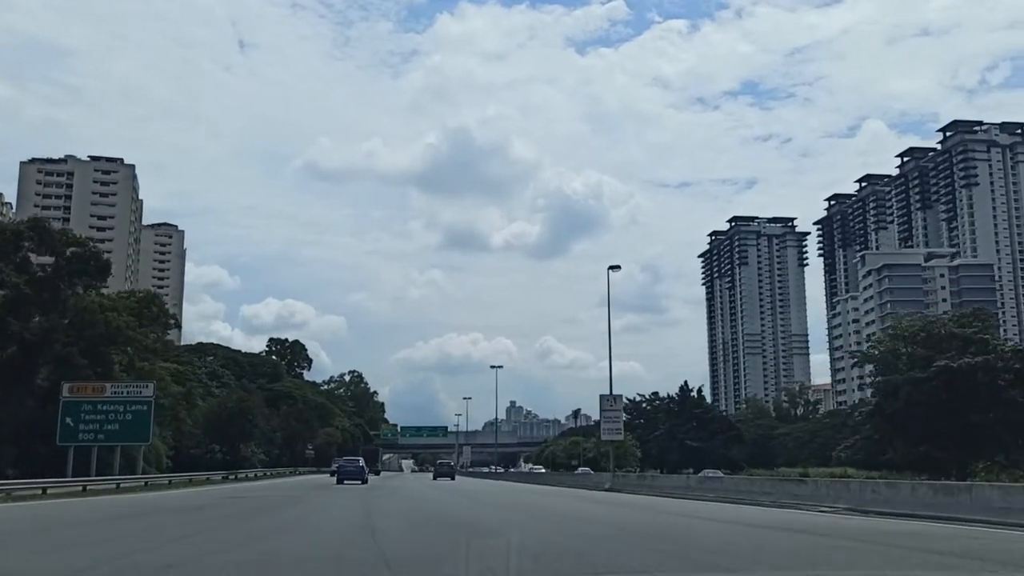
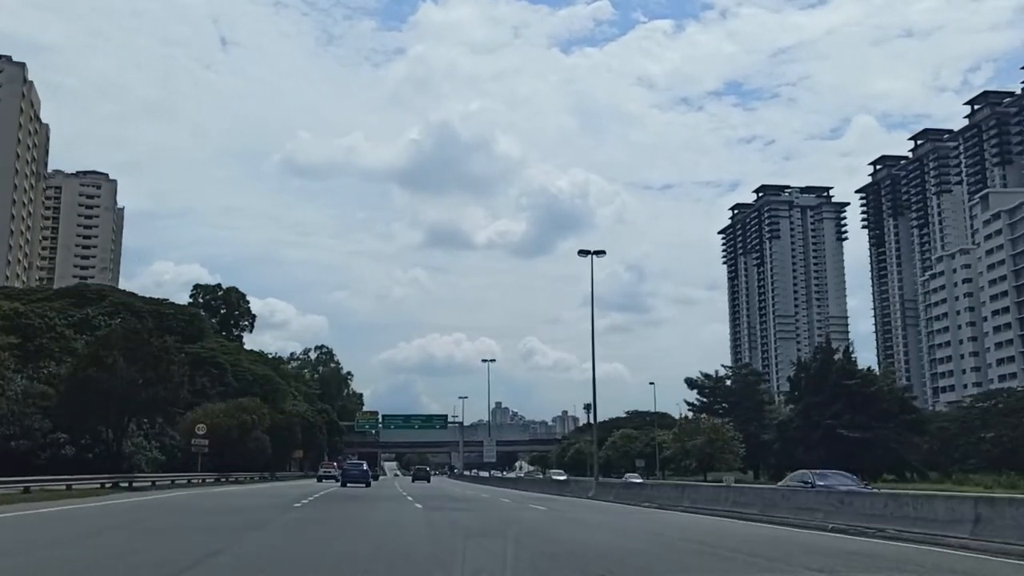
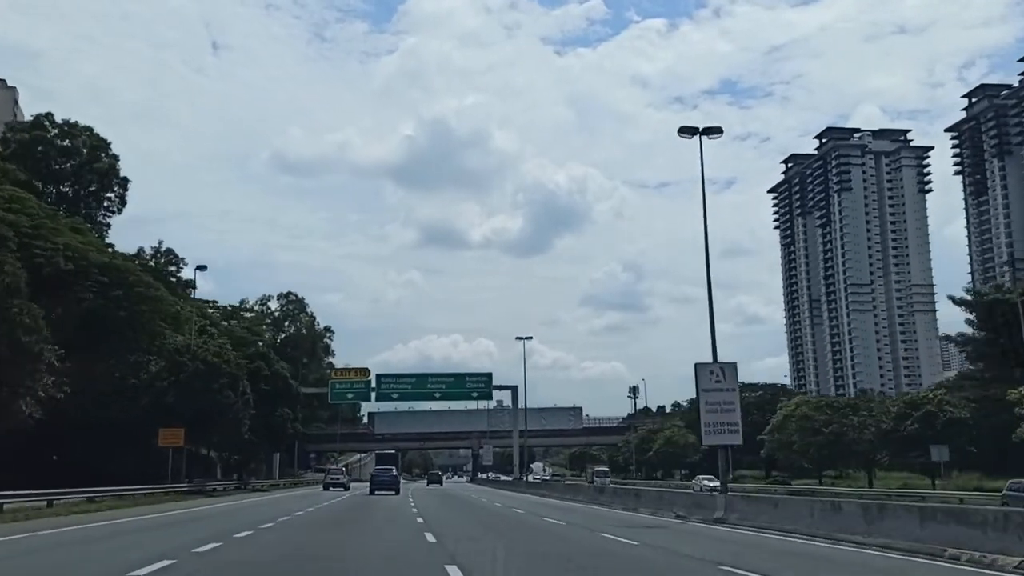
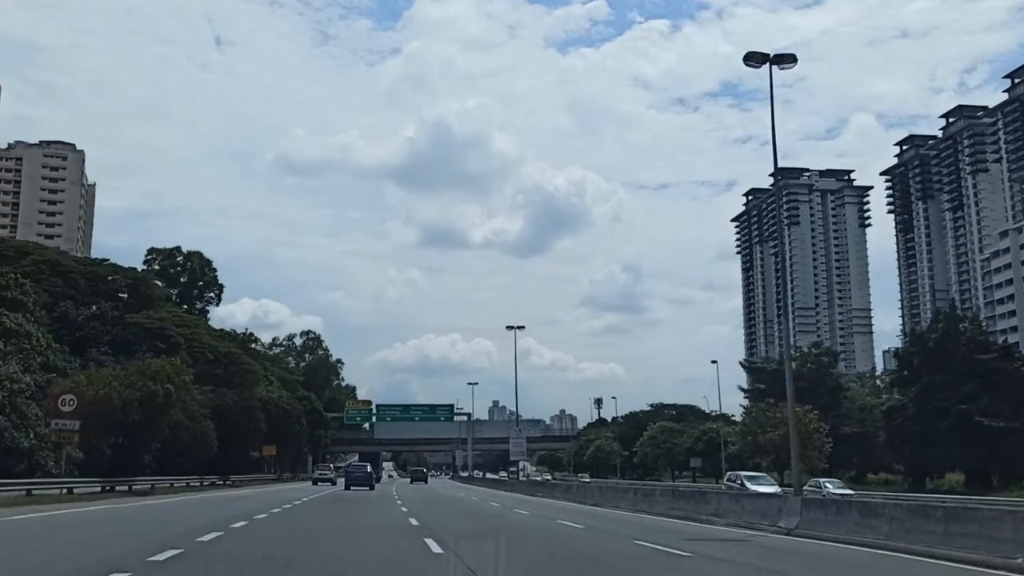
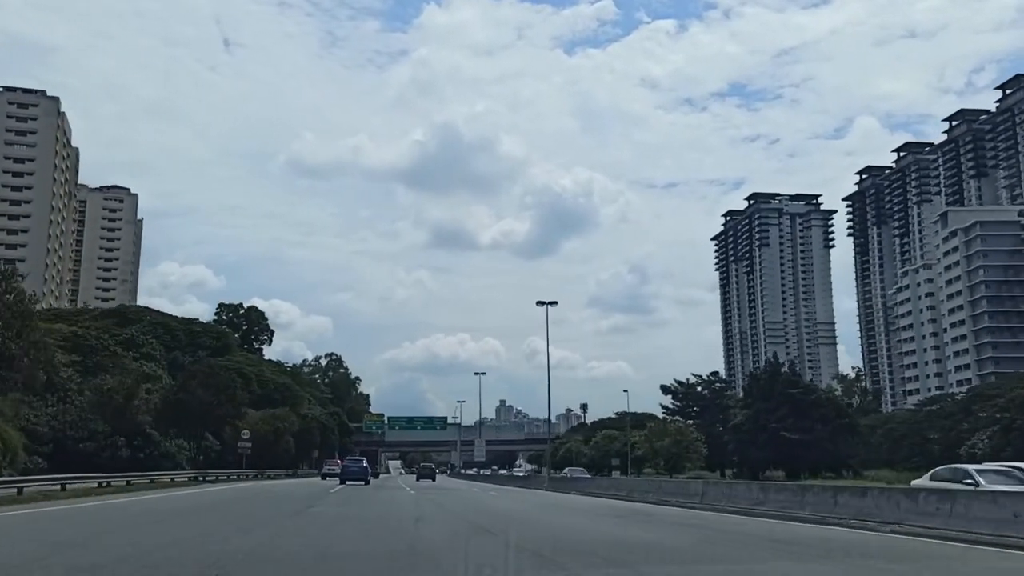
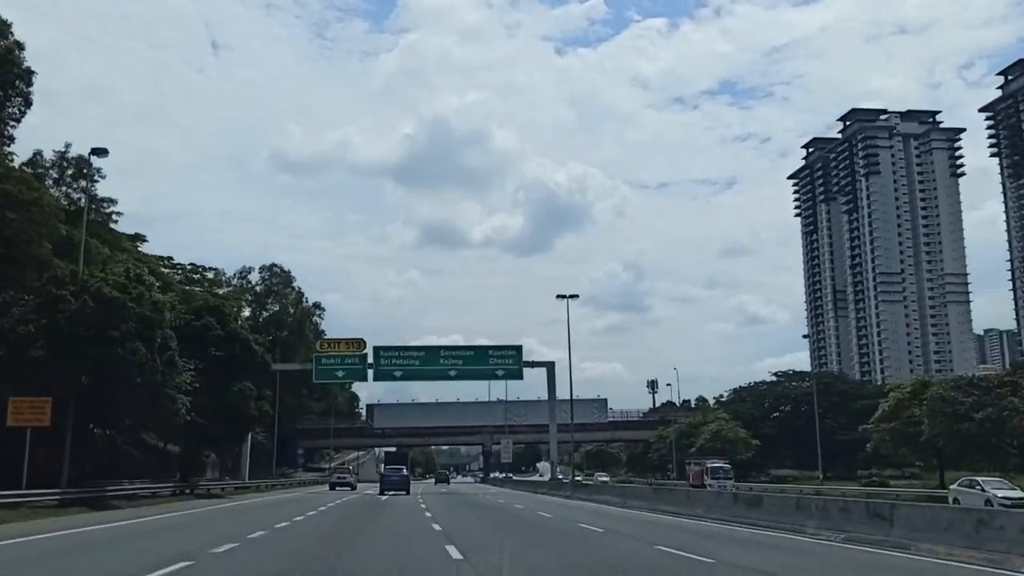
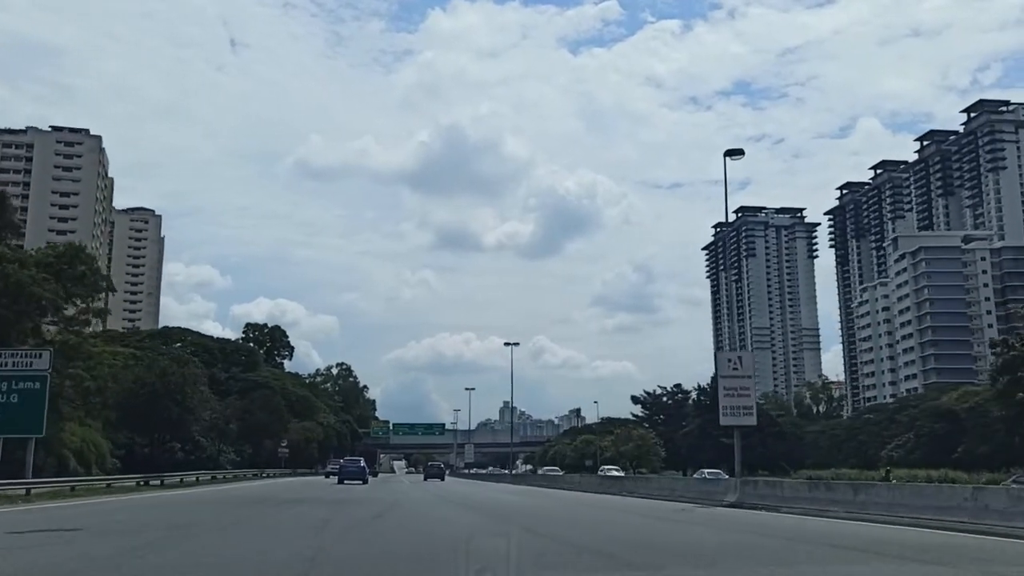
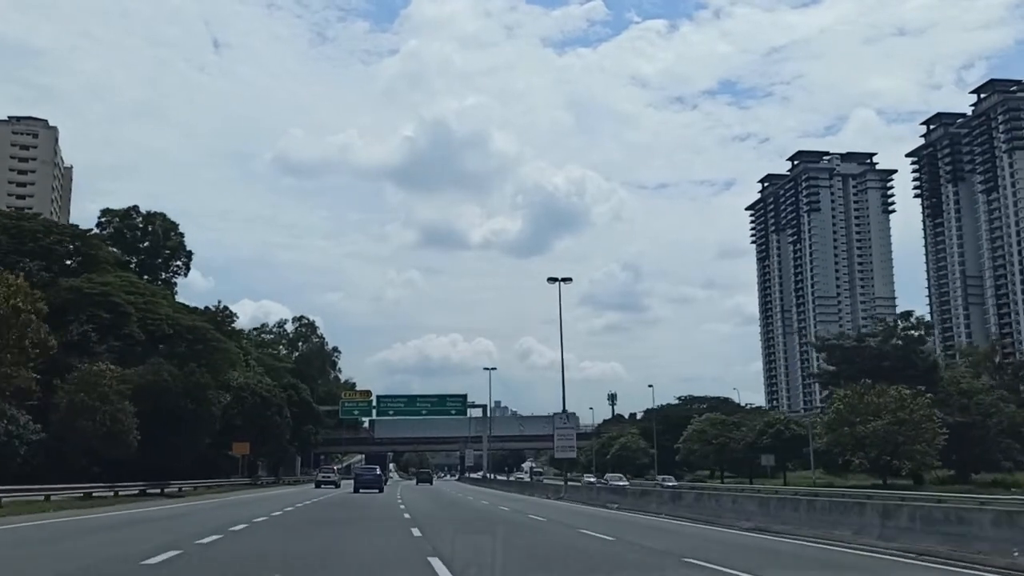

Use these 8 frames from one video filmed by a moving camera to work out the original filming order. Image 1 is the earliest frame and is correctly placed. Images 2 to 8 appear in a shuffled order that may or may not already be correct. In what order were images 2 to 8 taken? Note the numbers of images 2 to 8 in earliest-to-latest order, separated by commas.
7, 5, 2, 4, 8, 3, 6
